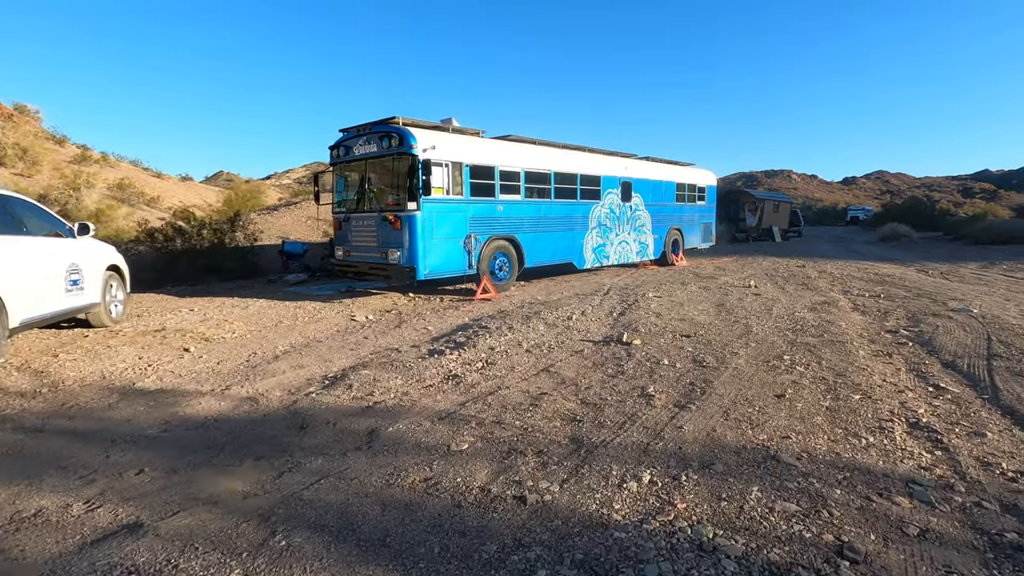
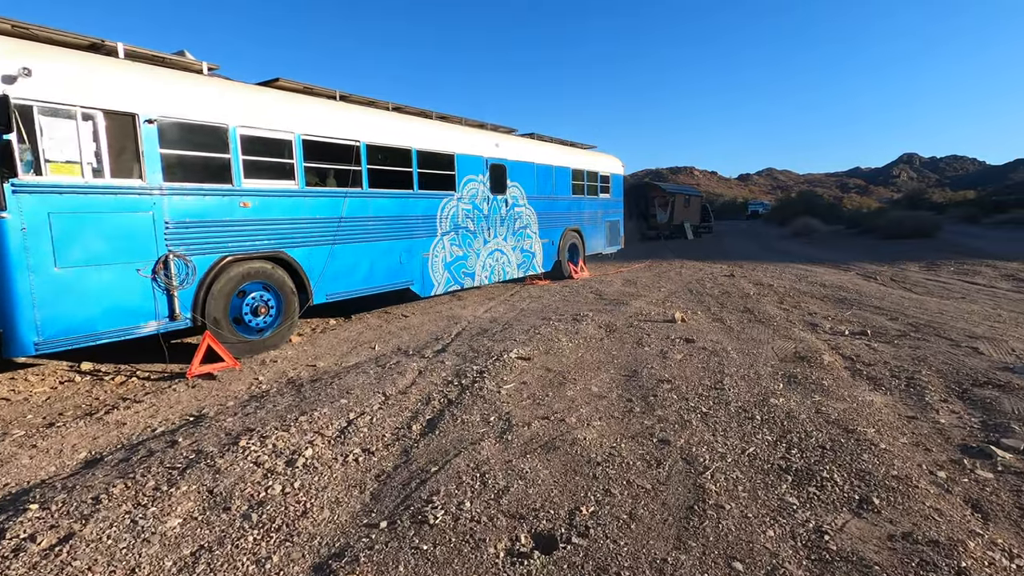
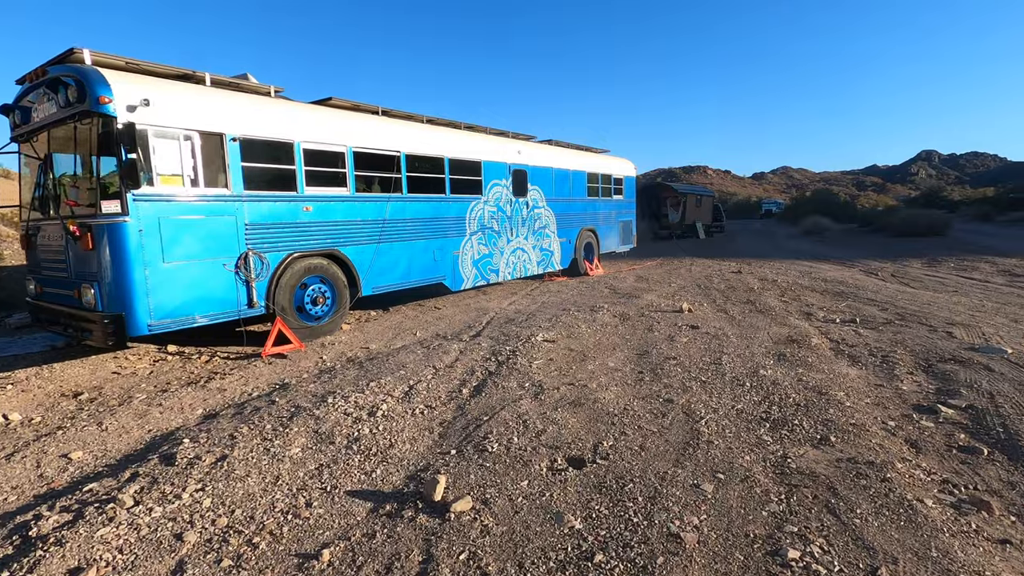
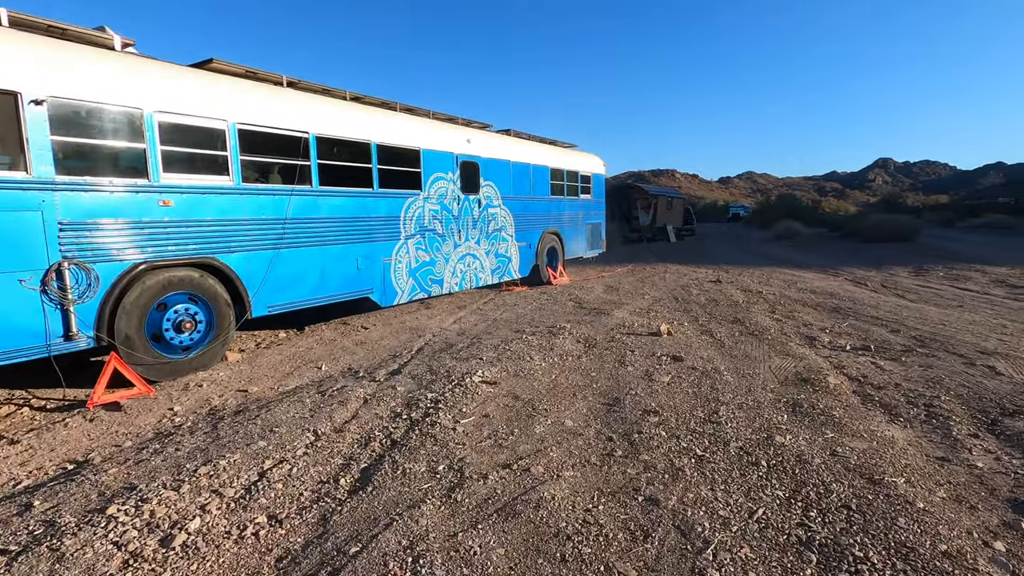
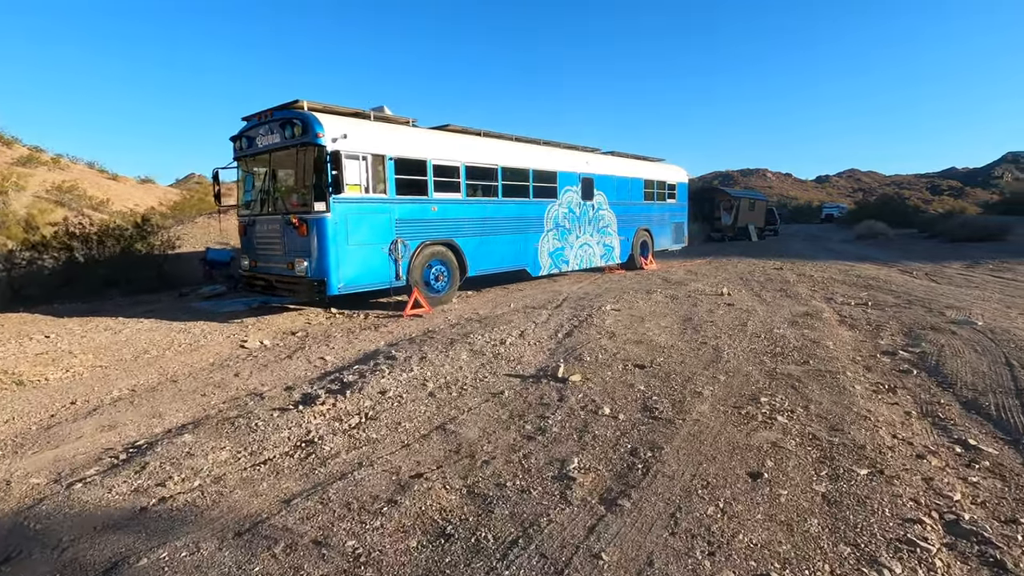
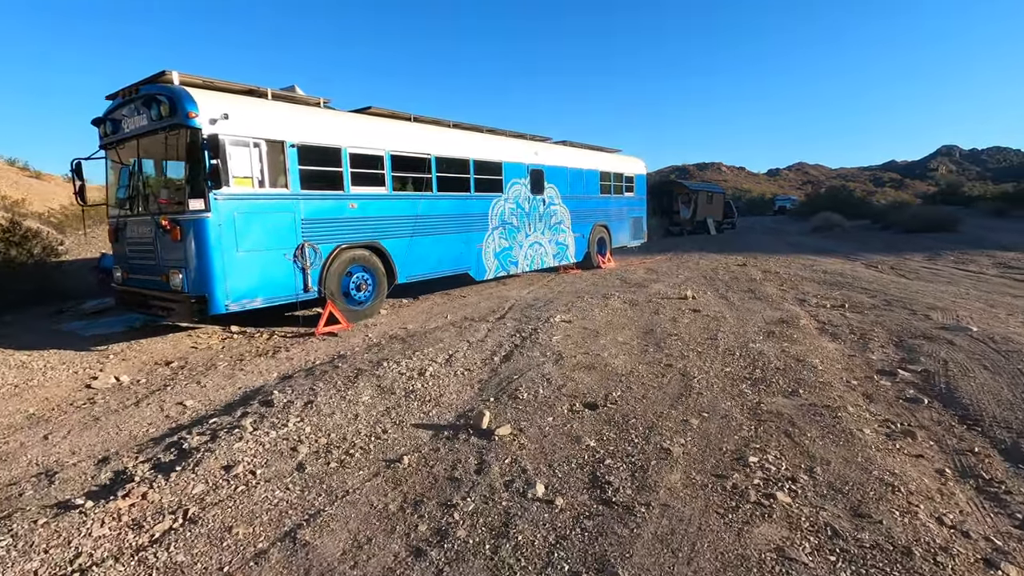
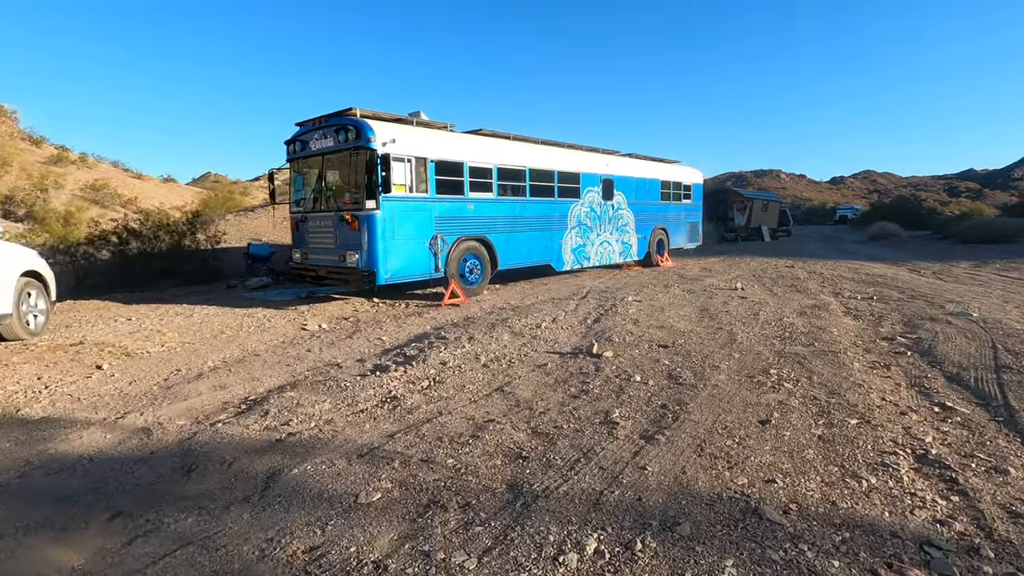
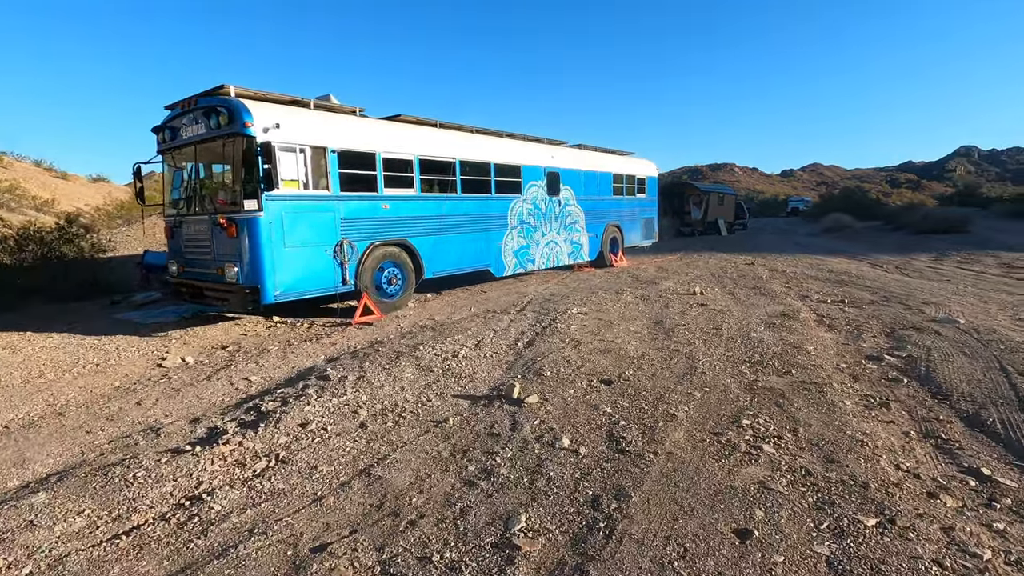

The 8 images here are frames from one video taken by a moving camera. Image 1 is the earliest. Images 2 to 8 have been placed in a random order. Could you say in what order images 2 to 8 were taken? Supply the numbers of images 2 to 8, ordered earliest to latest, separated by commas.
7, 5, 8, 6, 3, 2, 4
